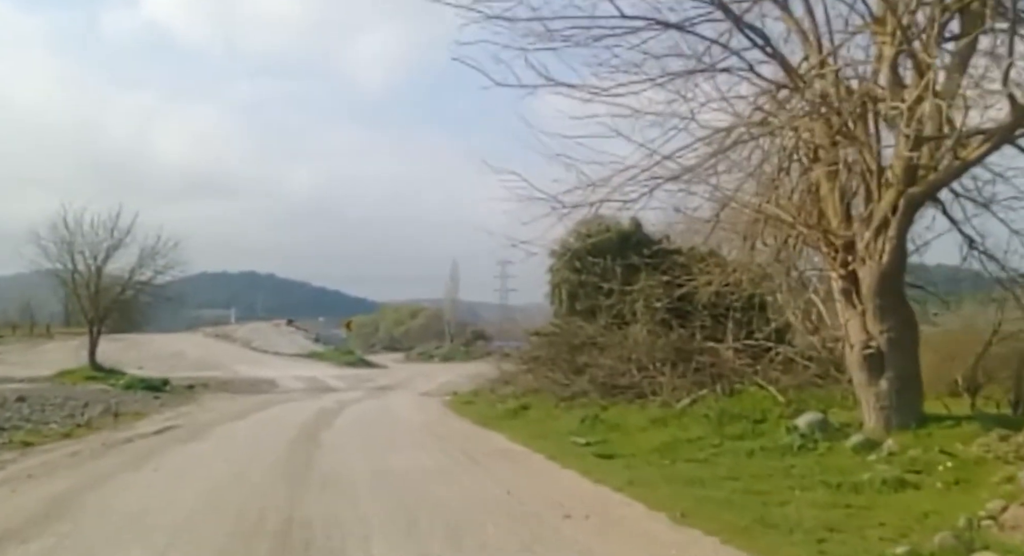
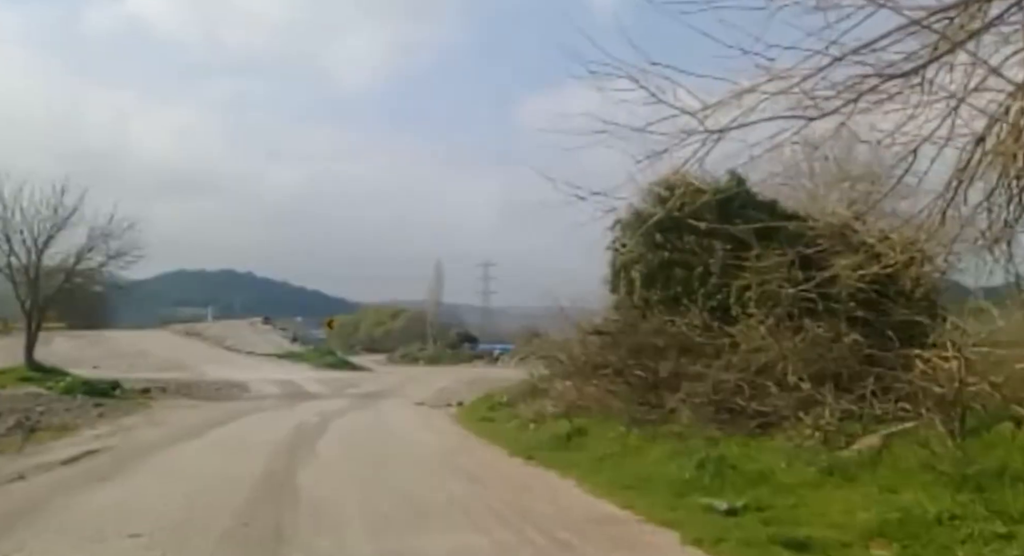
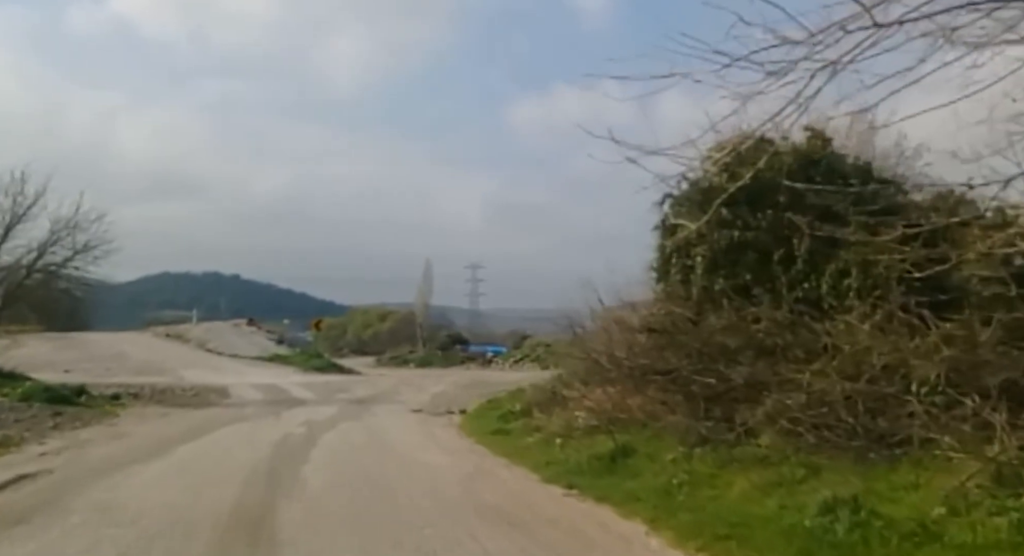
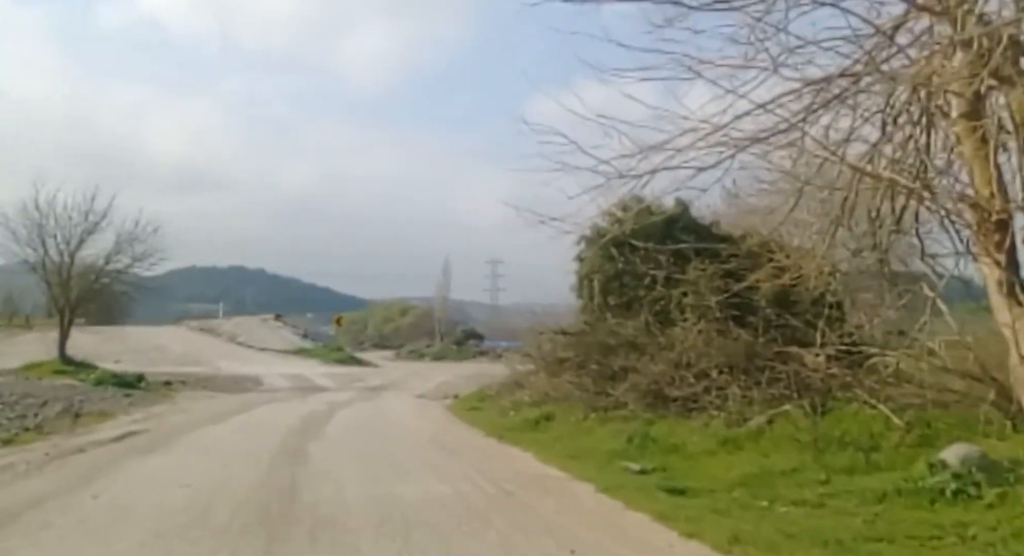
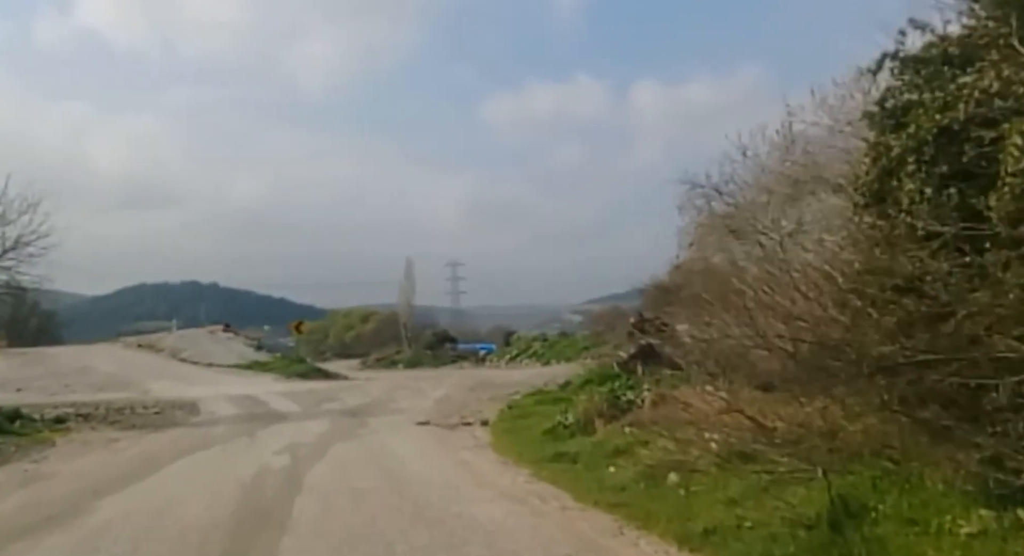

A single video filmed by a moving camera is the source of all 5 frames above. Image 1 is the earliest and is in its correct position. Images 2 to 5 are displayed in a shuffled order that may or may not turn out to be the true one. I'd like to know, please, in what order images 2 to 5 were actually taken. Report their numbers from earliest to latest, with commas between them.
4, 2, 3, 5
